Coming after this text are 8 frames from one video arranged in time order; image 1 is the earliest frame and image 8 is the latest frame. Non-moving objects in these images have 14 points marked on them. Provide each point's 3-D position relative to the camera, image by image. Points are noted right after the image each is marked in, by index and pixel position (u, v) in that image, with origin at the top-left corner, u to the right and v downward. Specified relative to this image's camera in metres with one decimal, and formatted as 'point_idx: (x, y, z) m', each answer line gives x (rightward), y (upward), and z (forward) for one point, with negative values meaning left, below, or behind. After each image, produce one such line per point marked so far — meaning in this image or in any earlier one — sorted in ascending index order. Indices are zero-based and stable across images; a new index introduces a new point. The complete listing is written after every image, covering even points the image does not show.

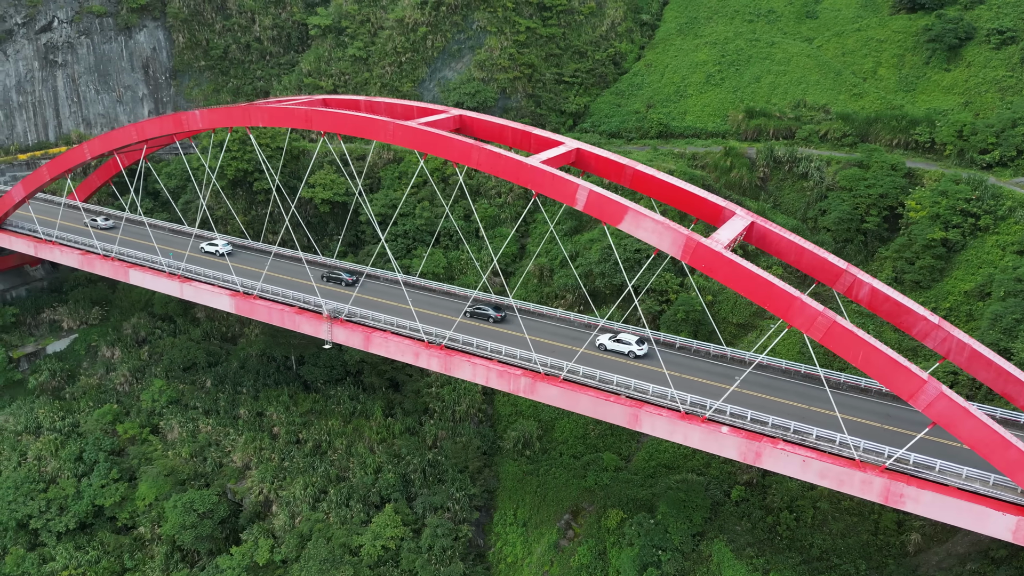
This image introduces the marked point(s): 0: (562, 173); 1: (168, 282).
0: (+1.0, +2.6, +12.1) m
1: (-12.2, +0.1, +19.2) m
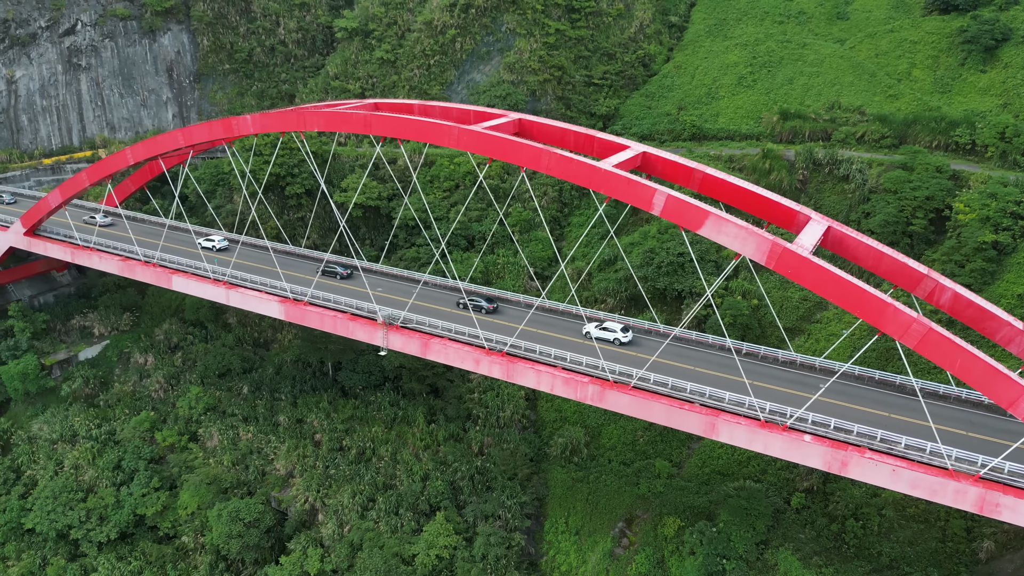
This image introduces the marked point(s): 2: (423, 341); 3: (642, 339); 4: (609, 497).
0: (+2.7, +2.4, +11.9) m
1: (-10.5, -0.1, +19.1) m
2: (-2.5, -1.5, +15.5) m
3: (+4.0, -1.5, +16.4) m
4: (+3.7, -7.5, +19.5) m
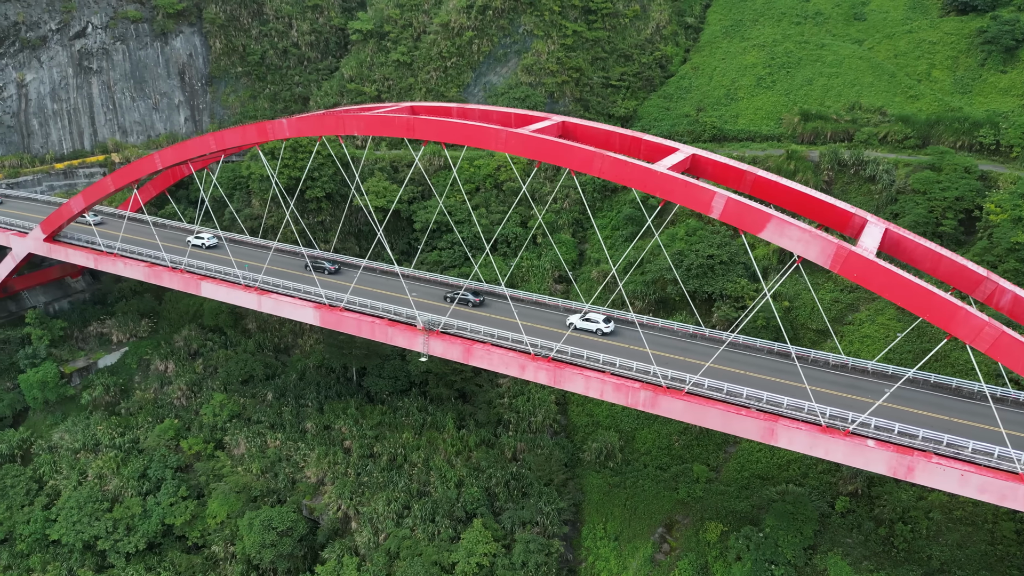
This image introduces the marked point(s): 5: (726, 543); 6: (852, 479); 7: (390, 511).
0: (+4.0, +2.3, +11.7) m
1: (-9.2, -0.2, +18.9) m
2: (-1.3, -1.6, +15.3) m
3: (+5.2, -1.6, +16.2) m
4: (+5.0, -7.6, +19.3) m
5: (+7.0, -8.2, +17.4) m
6: (+10.8, -6.1, +17.2) m
7: (-4.2, -8.0, +19.4) m
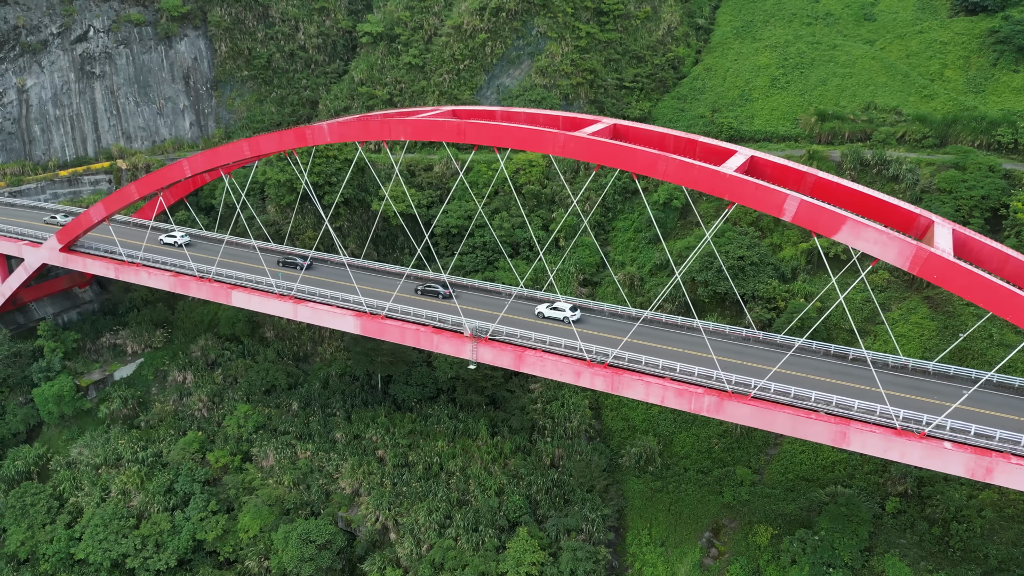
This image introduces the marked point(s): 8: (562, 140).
0: (+5.4, +2.2, +11.5) m
1: (-7.9, -0.5, +18.5) m
2: (+0.1, -1.8, +15.0) m
3: (+6.7, -1.7, +16.0) m
4: (+6.4, -7.7, +19.1) m
5: (+8.5, -8.2, +17.2) m
6: (+12.3, -6.1, +17.1) m
7: (-2.8, -8.2, +19.1) m
8: (+1.3, +3.7, +13.5) m
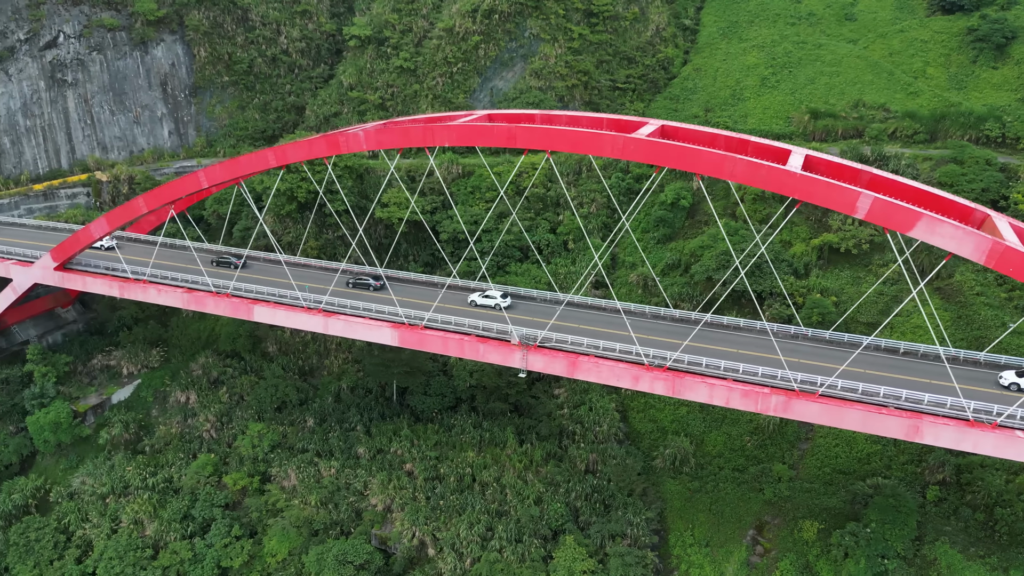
0: (+6.9, +2.3, +11.5) m
1: (-6.6, -1.0, +17.8) m
2: (+1.6, -1.9, +14.7) m
3: (+8.0, -1.7, +16.1) m
4: (+7.9, -7.7, +19.1) m
5: (+10.1, -8.1, +17.3) m
6: (+13.8, -5.8, +17.4) m
7: (-1.3, -8.5, +18.6) m
8: (+2.6, +3.6, +13.2) m
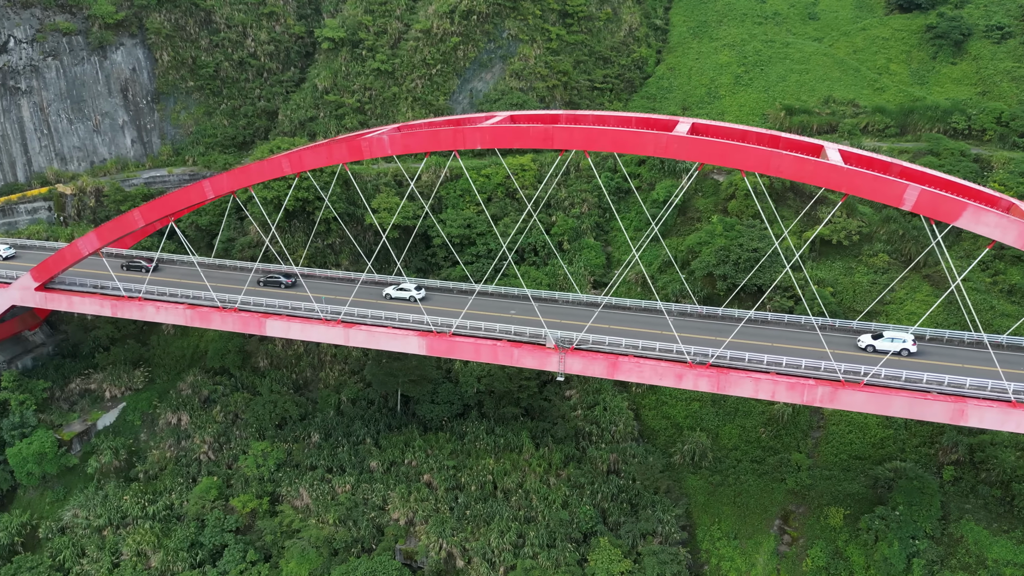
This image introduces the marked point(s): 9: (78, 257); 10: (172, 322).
0: (+8.0, +2.5, +11.7) m
1: (-5.8, -1.3, +17.1) m
2: (+2.7, -2.0, +14.6) m
3: (+9.0, -1.4, +16.4) m
4: (+8.8, -7.5, +19.4) m
5: (+11.2, -7.8, +17.8) m
6: (+14.8, -5.4, +18.1) m
7: (-0.2, -8.6, +18.3) m
8: (+3.6, +3.6, +13.2) m
9: (-15.8, +1.1, +19.7) m
10: (-12.0, -1.2, +19.1) m
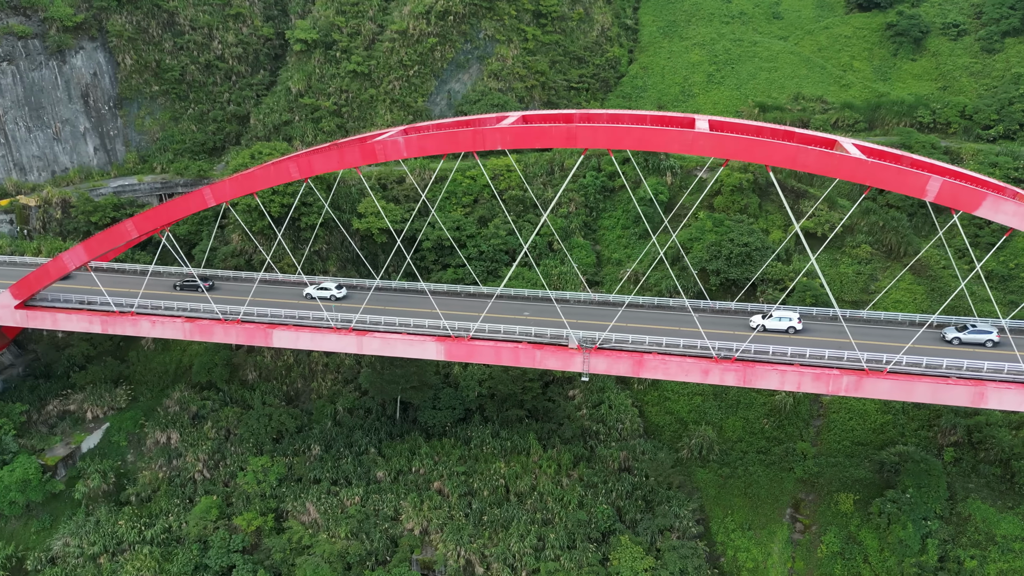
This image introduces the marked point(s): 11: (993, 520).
0: (+8.7, +2.7, +12.1) m
1: (-5.3, -1.5, +16.6) m
2: (+3.3, -1.9, +14.6) m
3: (+9.5, -1.2, +16.7) m
4: (+9.4, -7.2, +19.7) m
5: (+11.8, -7.5, +18.2) m
6: (+15.3, -4.9, +18.8) m
7: (+0.5, -8.7, +18.1) m
8: (+4.1, +3.7, +13.3) m
9: (-15.5, +0.5, +18.7) m
10: (-11.6, -1.6, +18.2) m
11: (+15.2, -7.3, +17.2) m
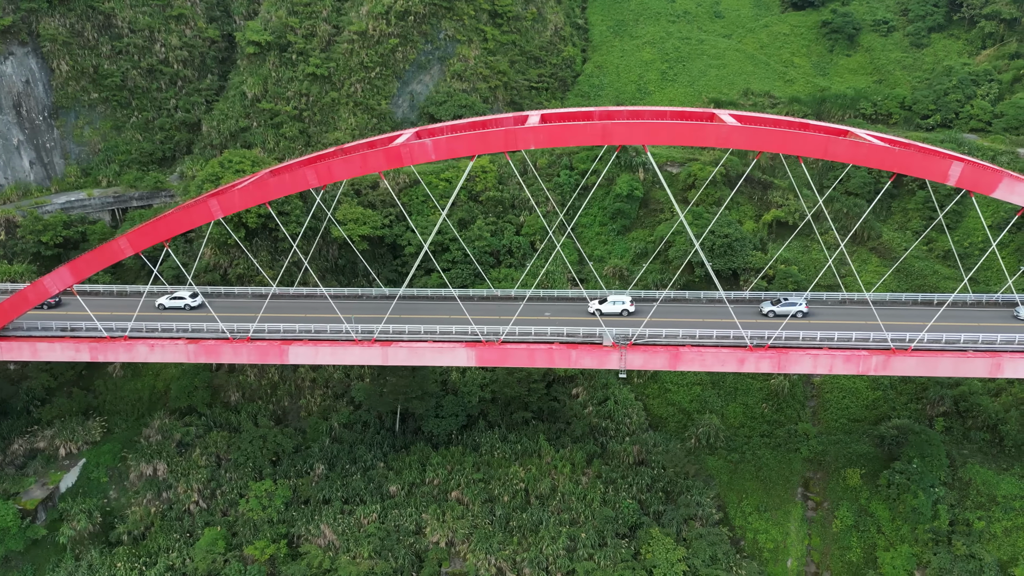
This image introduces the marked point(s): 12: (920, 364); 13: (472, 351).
0: (+9.7, +3.1, +12.8) m
1: (-4.4, -1.8, +16.0) m
2: (+4.4, -1.8, +14.8) m
3: (+10.3, -0.7, +17.5) m
4: (+10.2, -6.8, +20.5) m
5: (+12.8, -6.9, +19.2) m
6: (+16.1, -4.2, +20.1) m
7: (+1.5, -8.7, +18.0) m
8: (+5.0, +3.9, +13.5) m
9: (-14.9, -0.3, +17.1) m
10: (-10.8, -2.3, +17.0) m
11: (+16.2, -6.6, +18.5) m
12: (+10.5, -2.0, +13.9) m
13: (-1.1, -1.8, +15.5) m
